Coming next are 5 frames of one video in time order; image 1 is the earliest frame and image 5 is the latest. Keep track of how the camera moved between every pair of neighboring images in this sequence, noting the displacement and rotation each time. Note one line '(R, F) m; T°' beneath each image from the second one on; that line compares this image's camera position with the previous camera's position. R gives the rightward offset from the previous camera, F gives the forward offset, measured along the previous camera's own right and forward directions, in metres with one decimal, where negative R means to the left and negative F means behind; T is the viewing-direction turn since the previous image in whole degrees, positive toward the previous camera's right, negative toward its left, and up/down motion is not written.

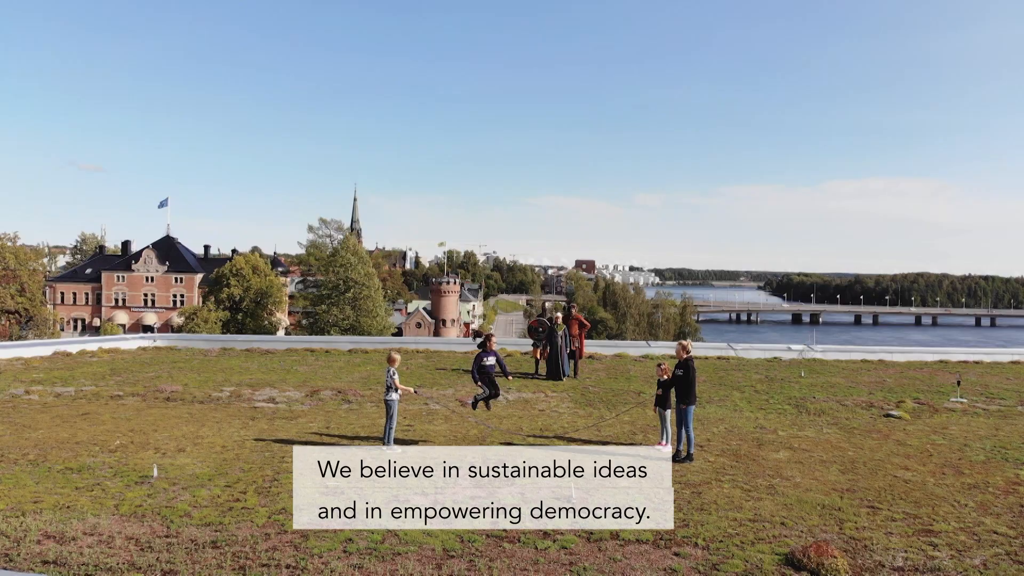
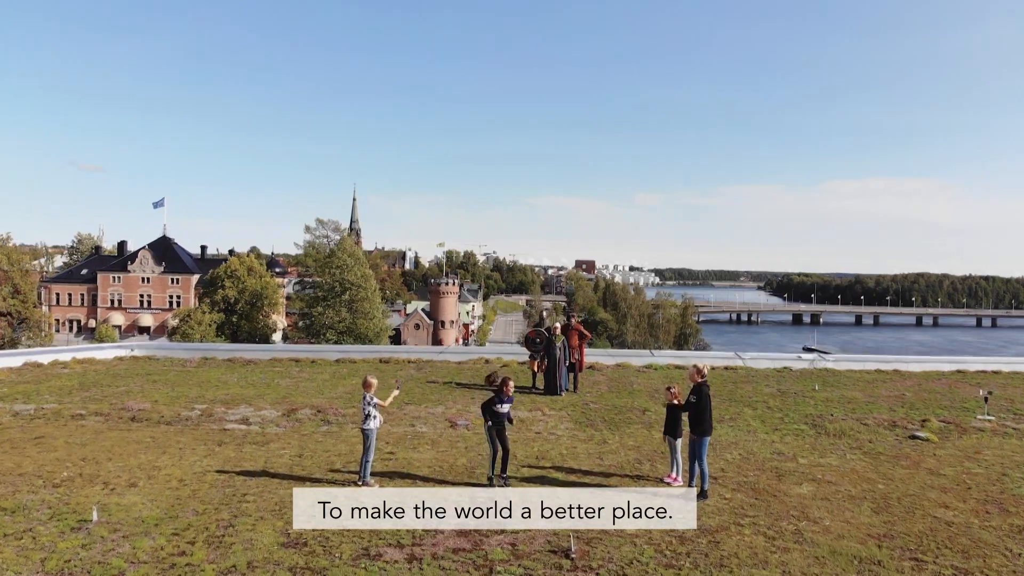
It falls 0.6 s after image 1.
(+0.1, +0.9) m; 0°
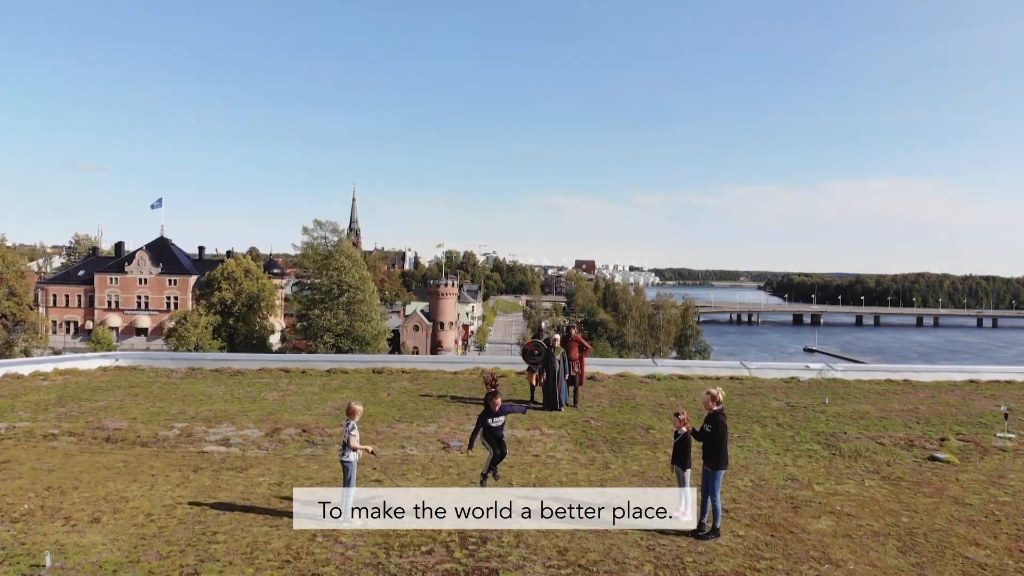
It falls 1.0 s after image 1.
(+0.1, +0.6) m; 0°
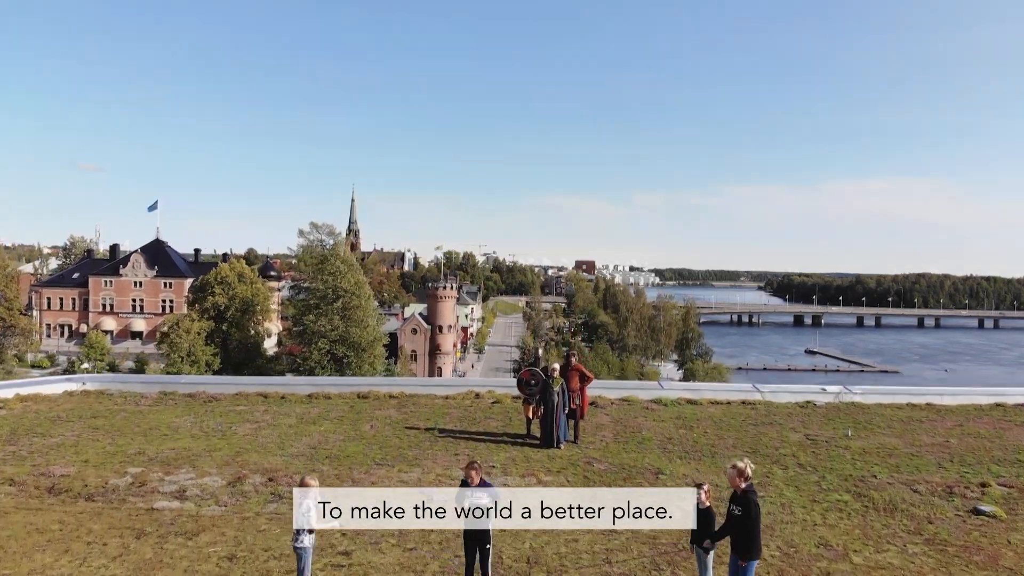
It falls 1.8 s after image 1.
(+0.1, +1.2) m; 0°
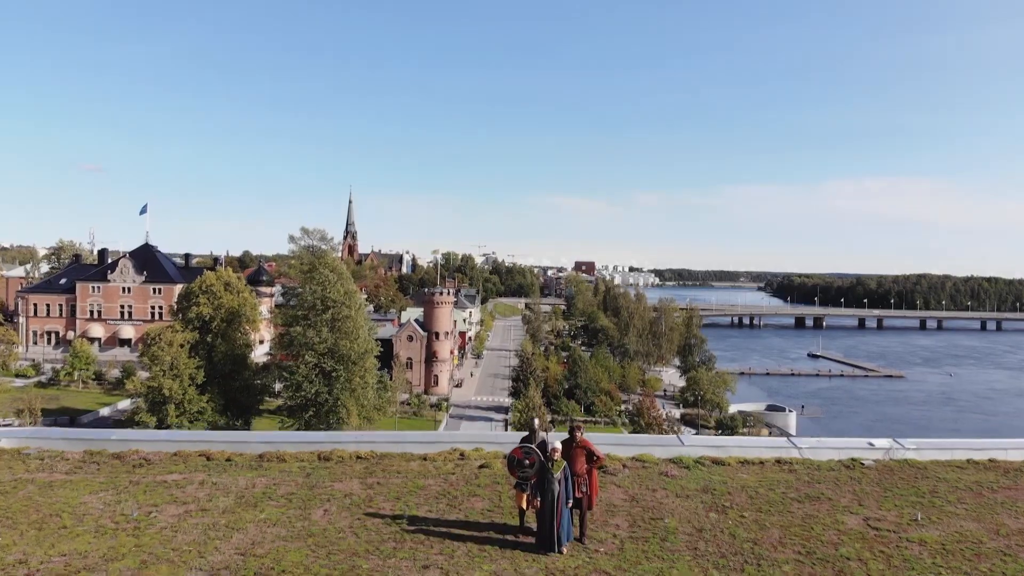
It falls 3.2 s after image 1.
(+0.2, +2.5) m; 0°
